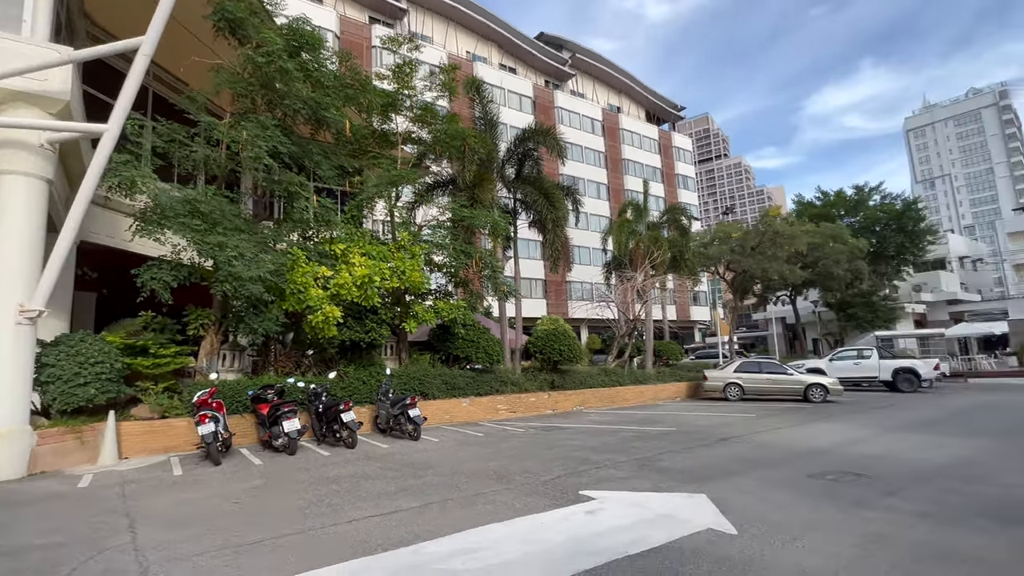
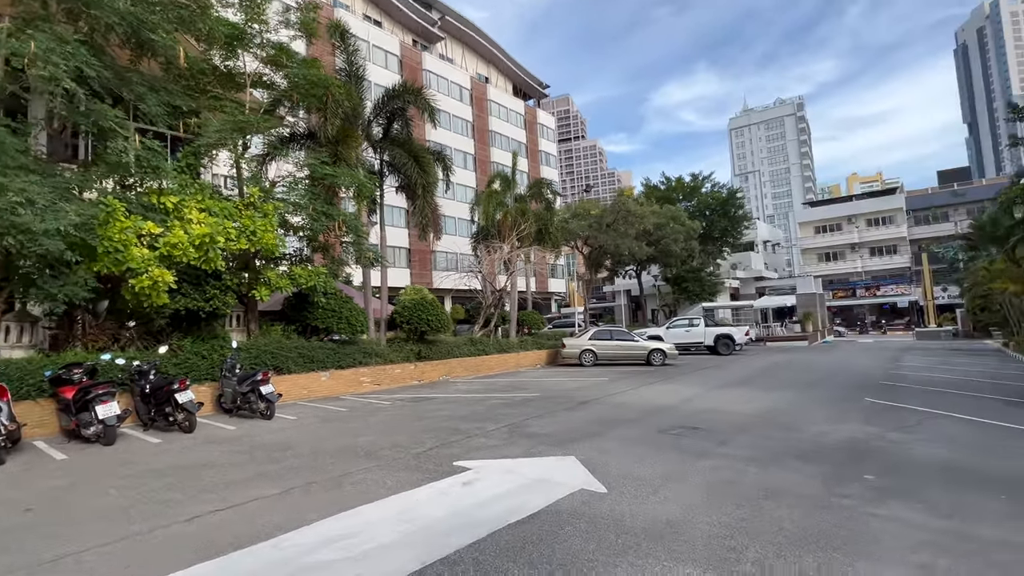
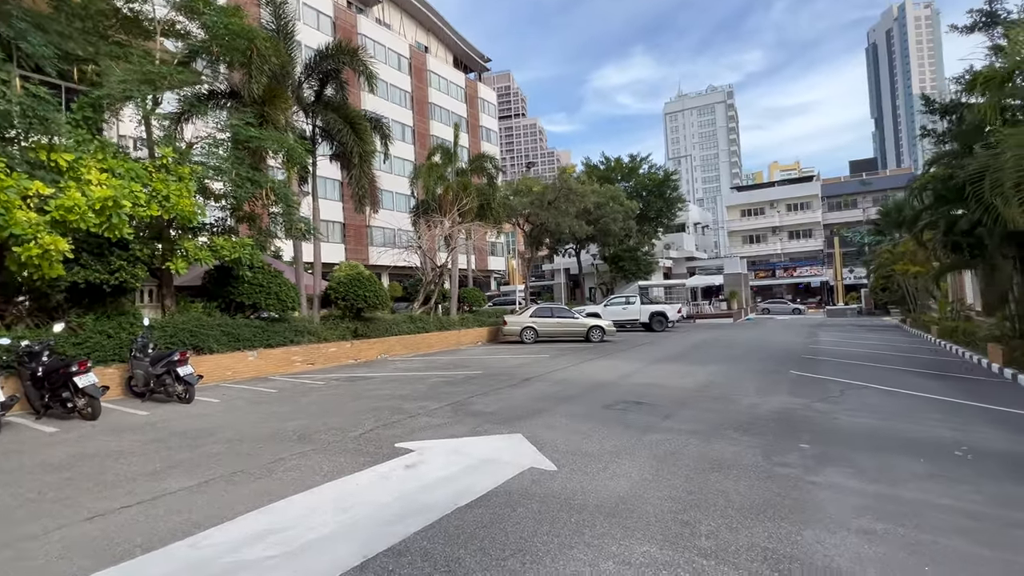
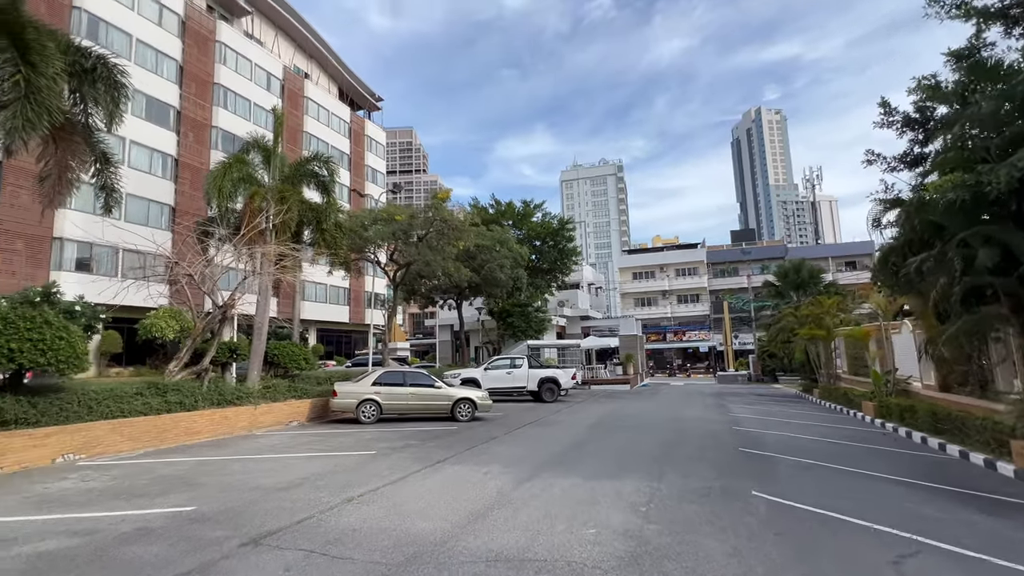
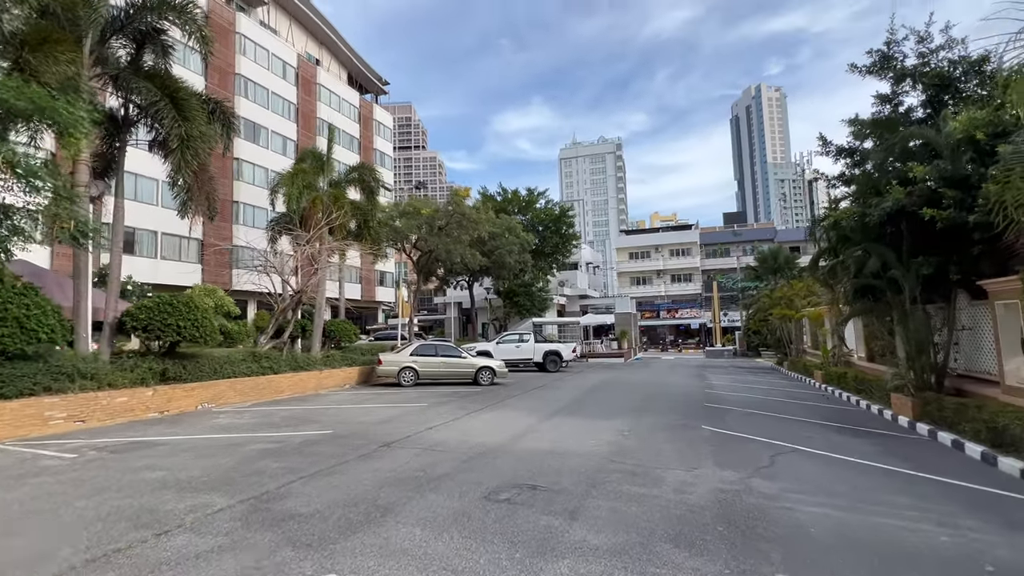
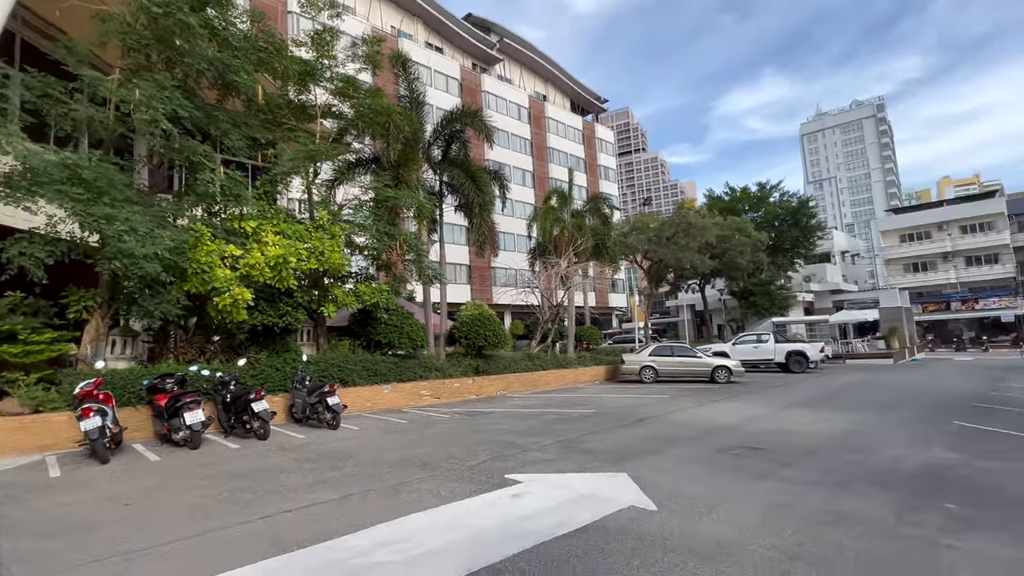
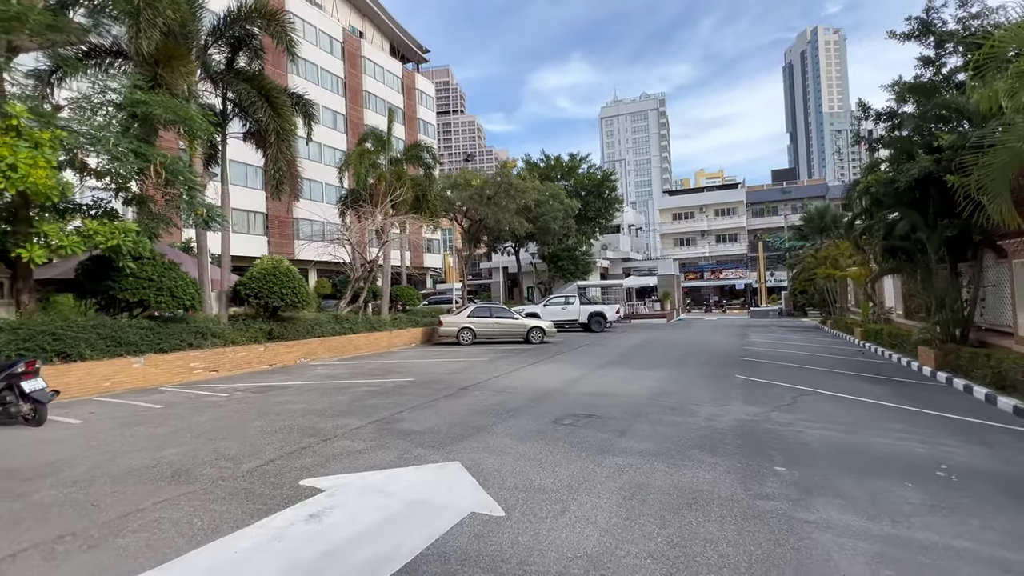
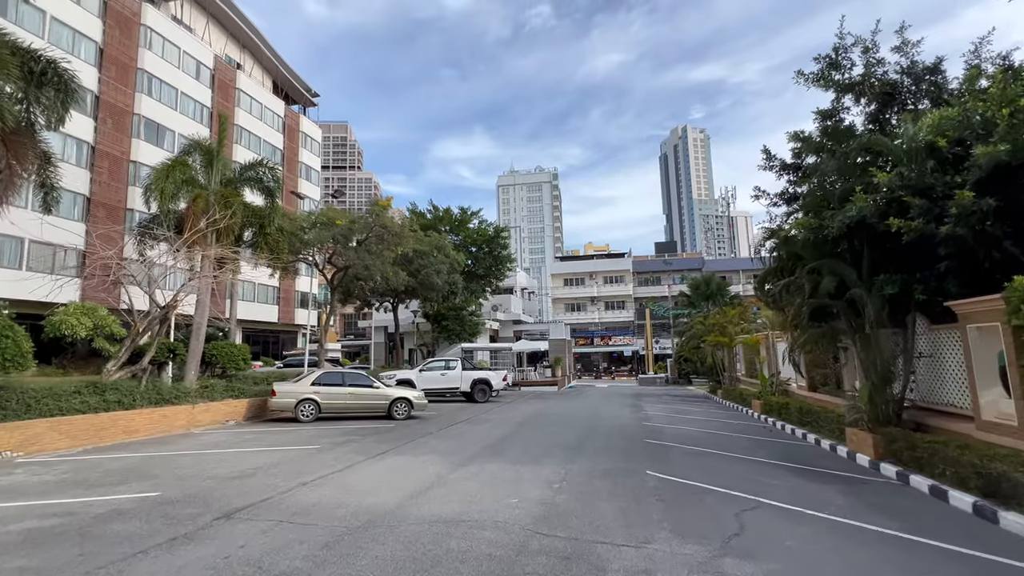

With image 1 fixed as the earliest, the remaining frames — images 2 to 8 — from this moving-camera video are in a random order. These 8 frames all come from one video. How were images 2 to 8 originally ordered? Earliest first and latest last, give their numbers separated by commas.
6, 2, 3, 7, 5, 8, 4
